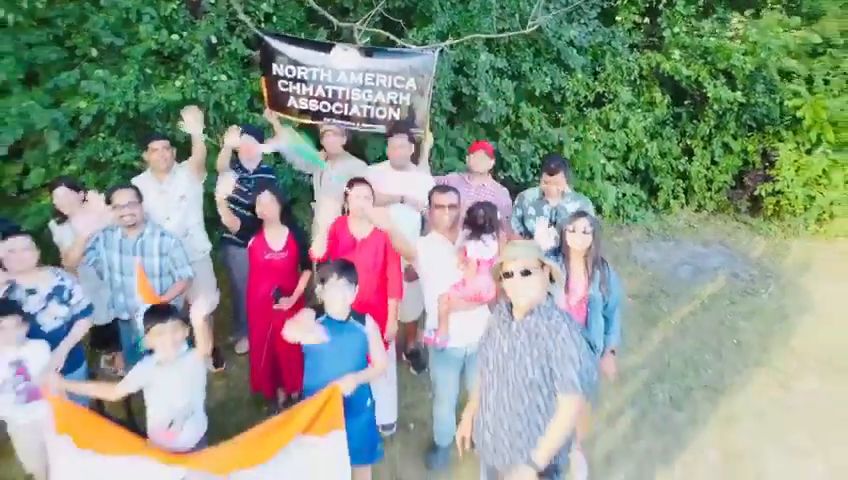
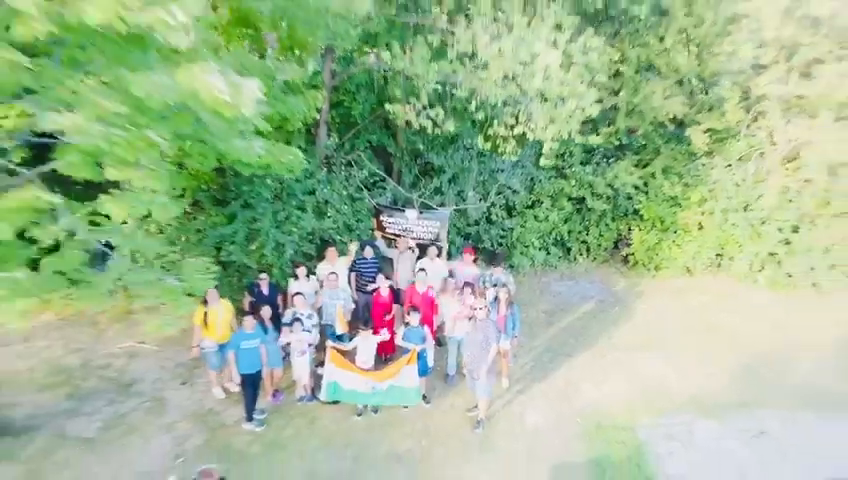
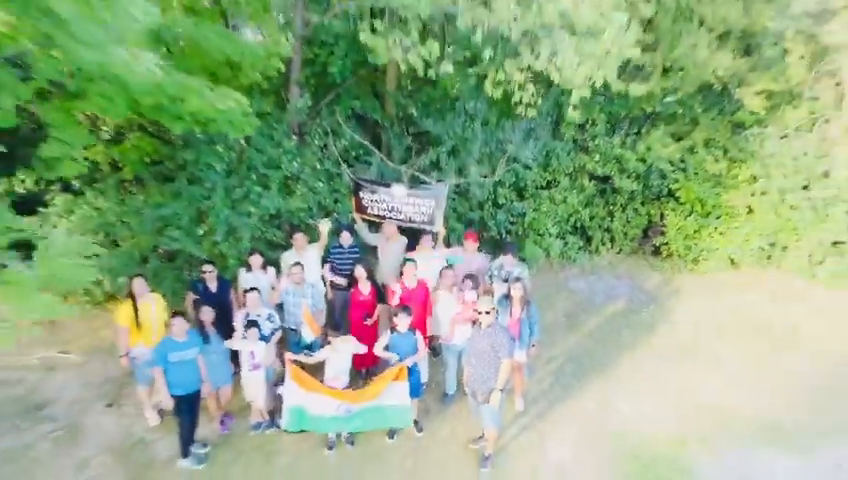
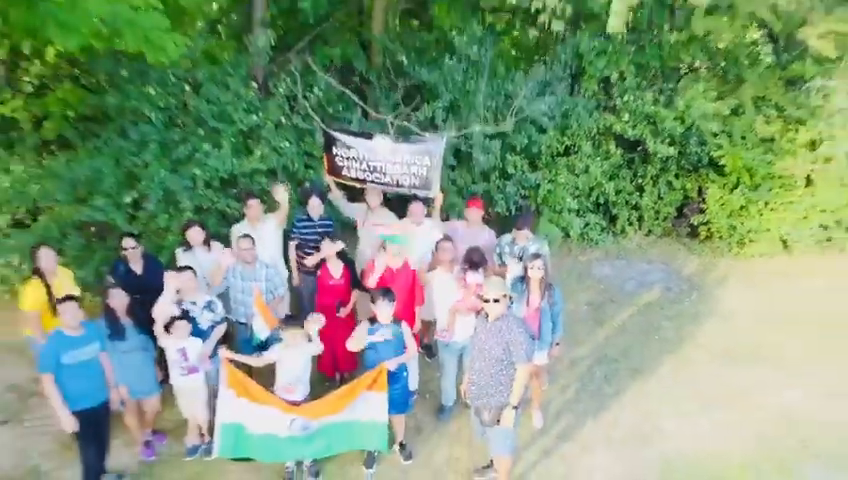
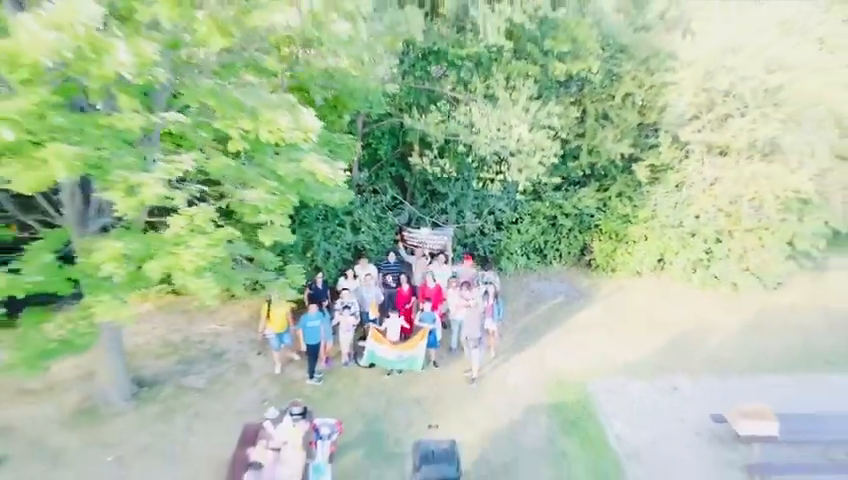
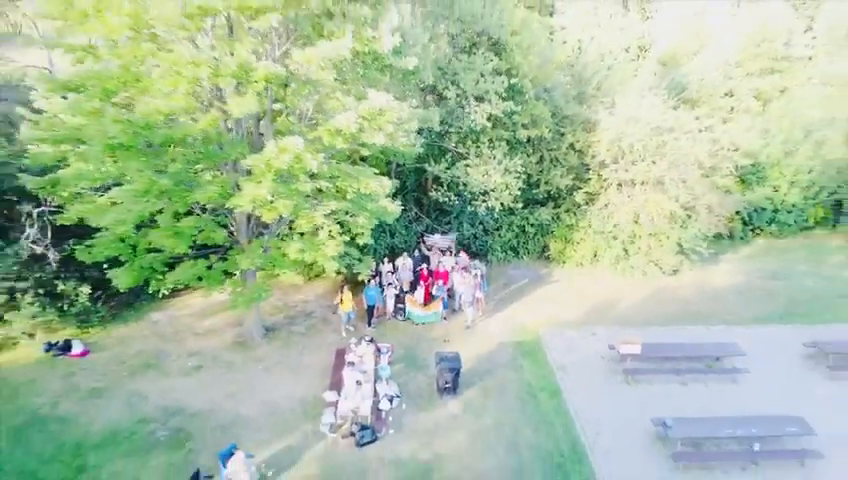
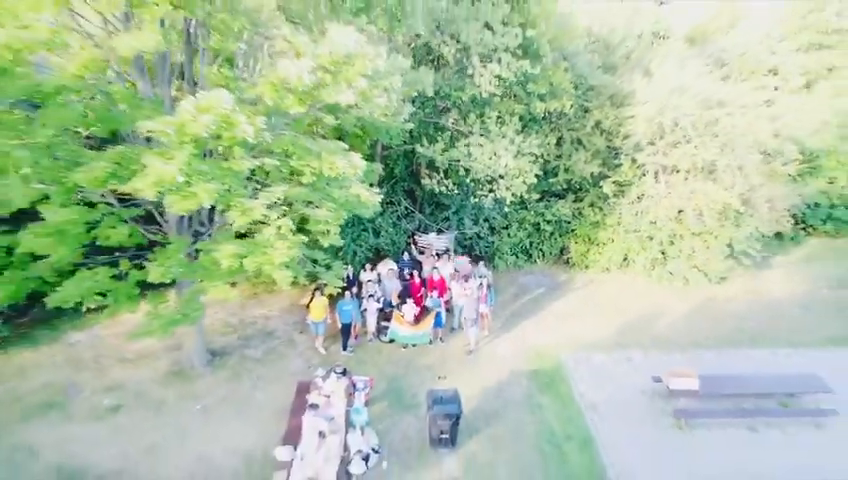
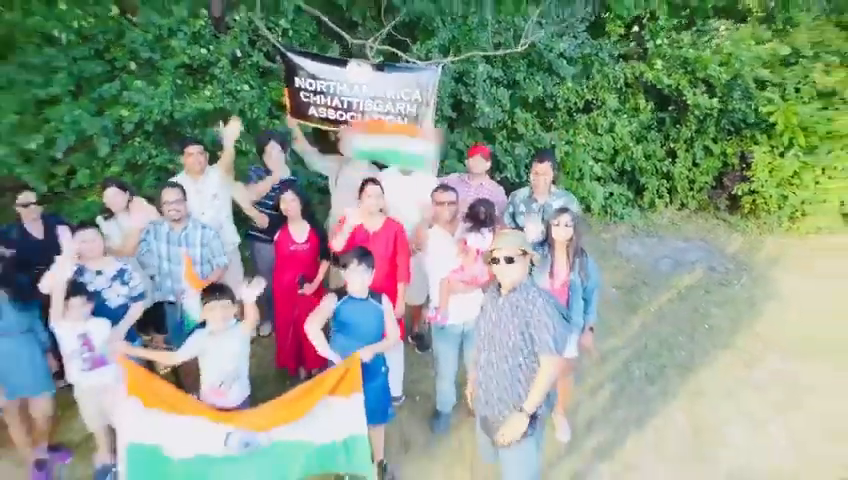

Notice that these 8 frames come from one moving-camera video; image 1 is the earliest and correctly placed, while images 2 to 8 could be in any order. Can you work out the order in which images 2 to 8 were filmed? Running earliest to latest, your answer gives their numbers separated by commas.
8, 4, 3, 2, 5, 7, 6
